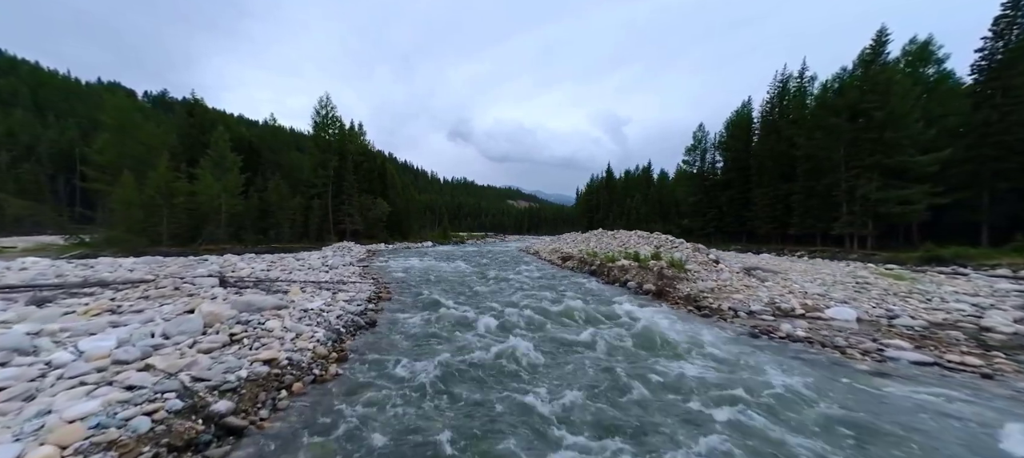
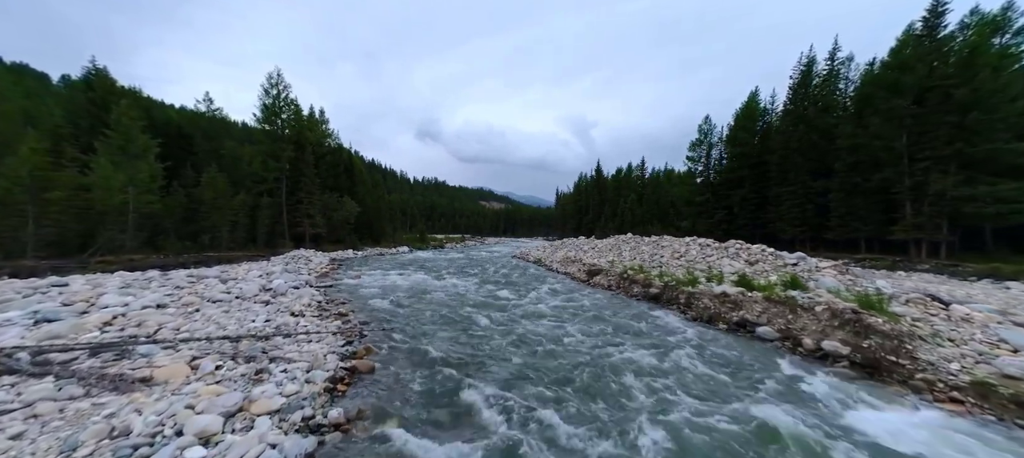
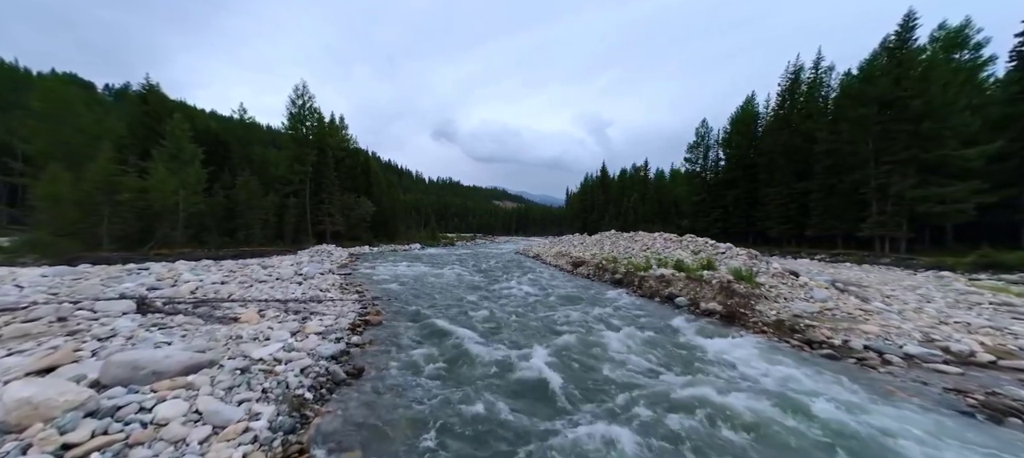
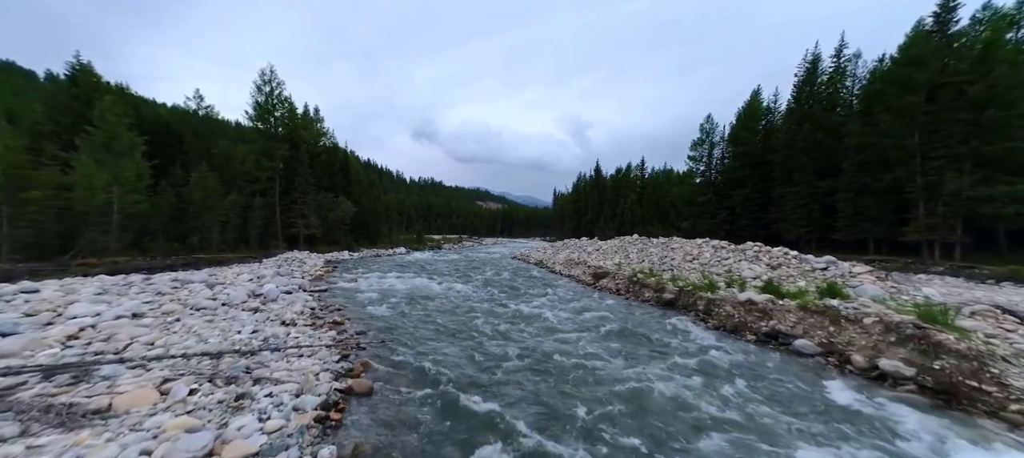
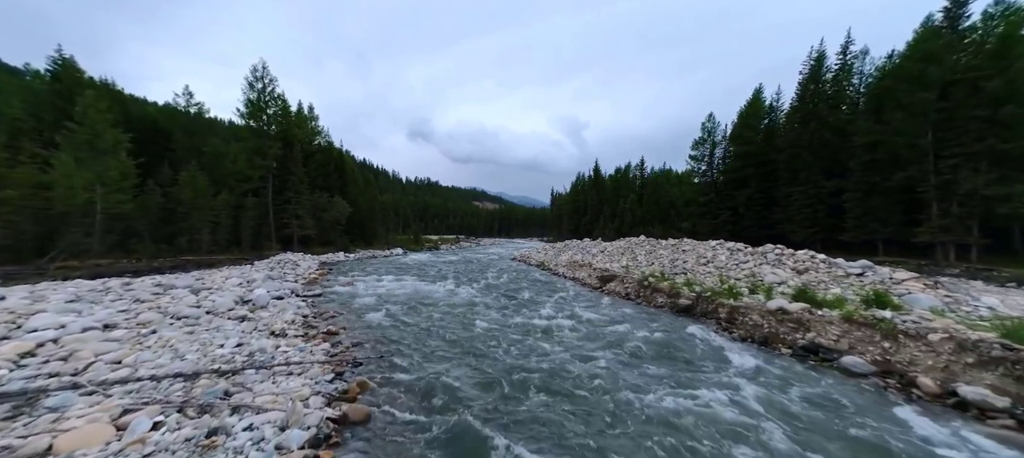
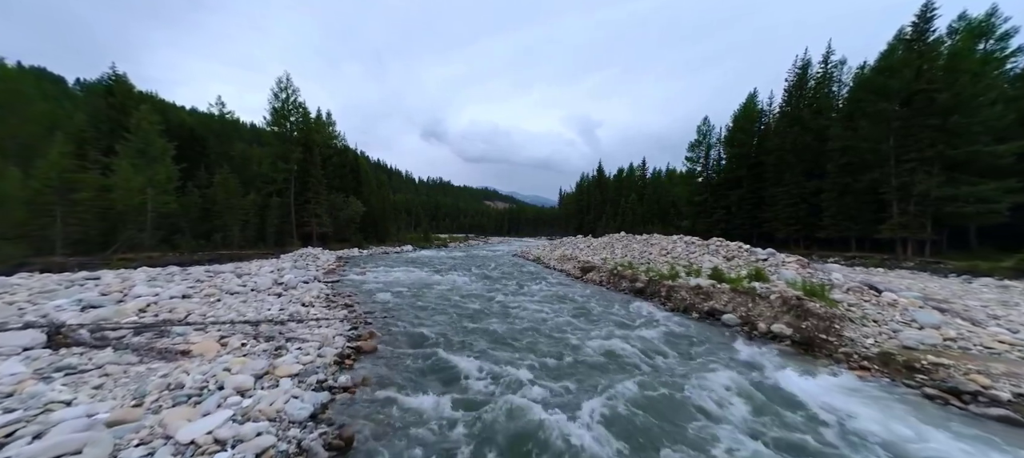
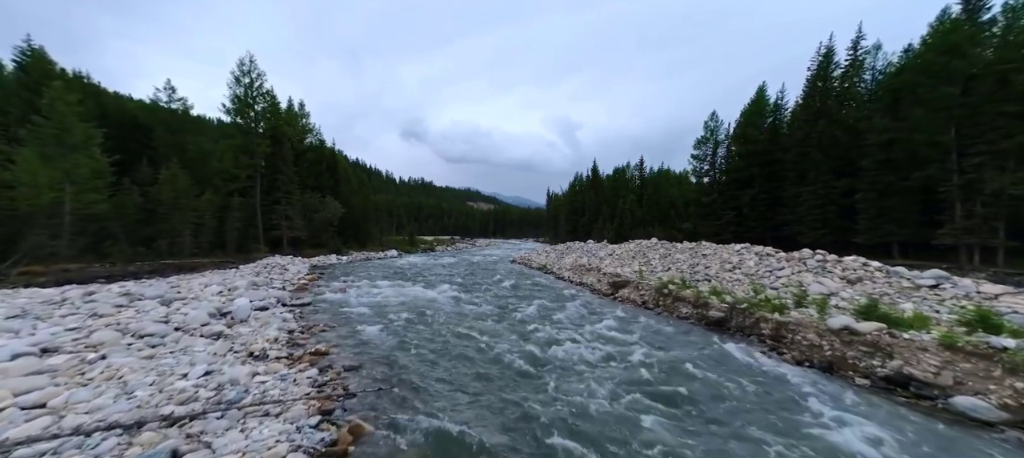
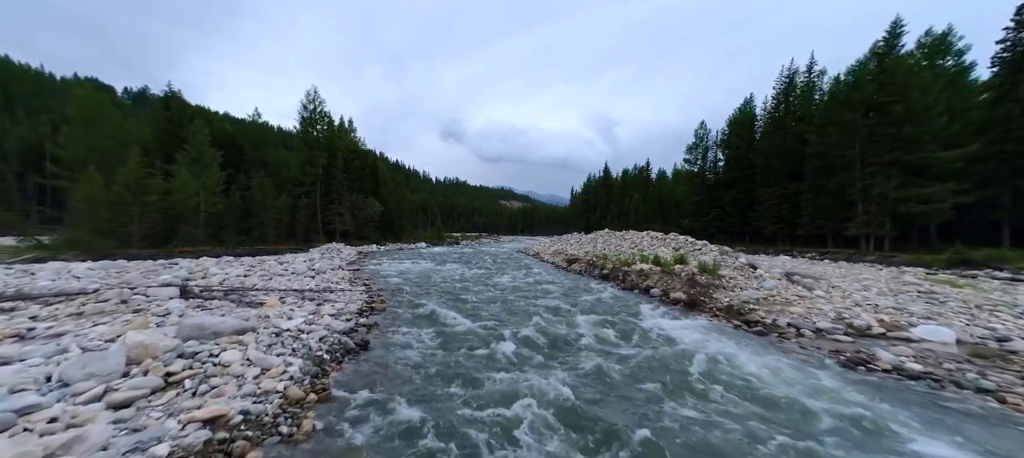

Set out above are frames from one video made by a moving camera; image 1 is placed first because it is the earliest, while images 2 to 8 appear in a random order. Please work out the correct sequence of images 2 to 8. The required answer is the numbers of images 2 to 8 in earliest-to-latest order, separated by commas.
8, 3, 6, 2, 4, 5, 7
